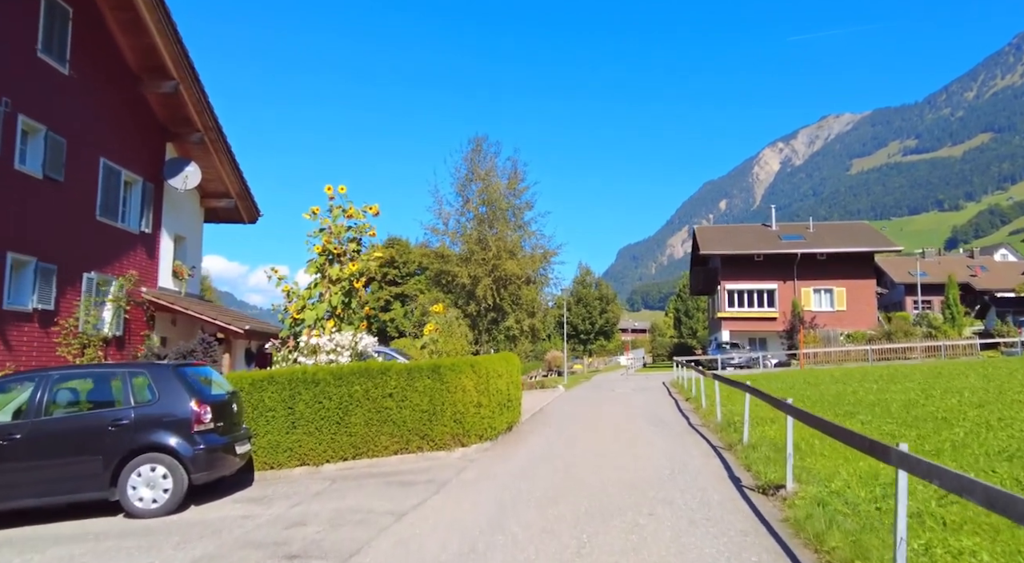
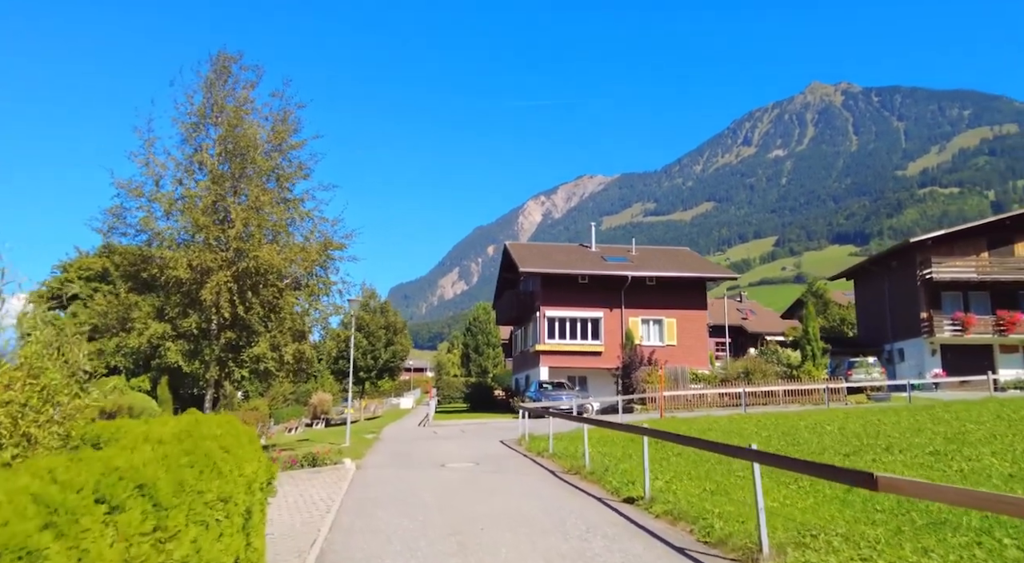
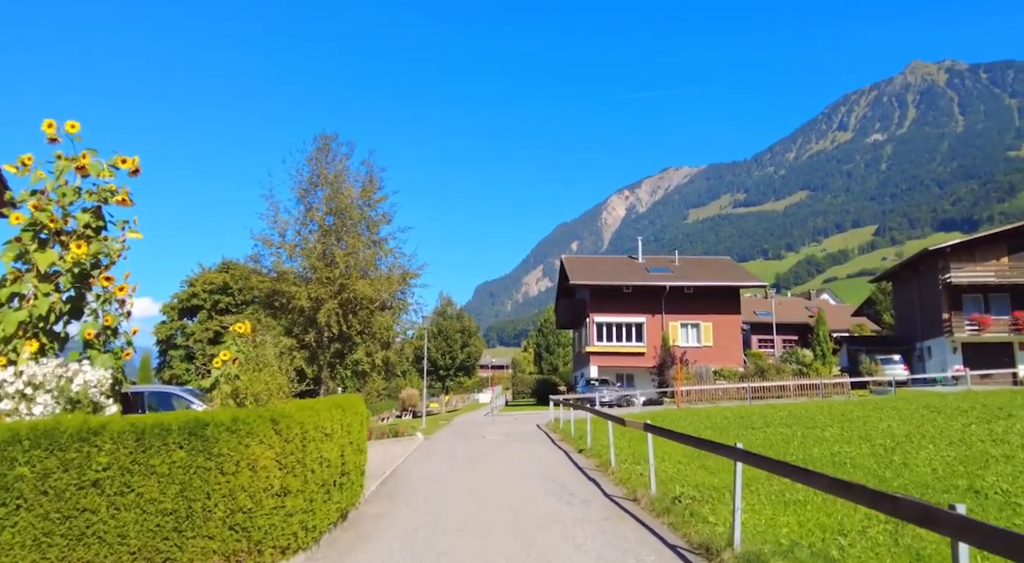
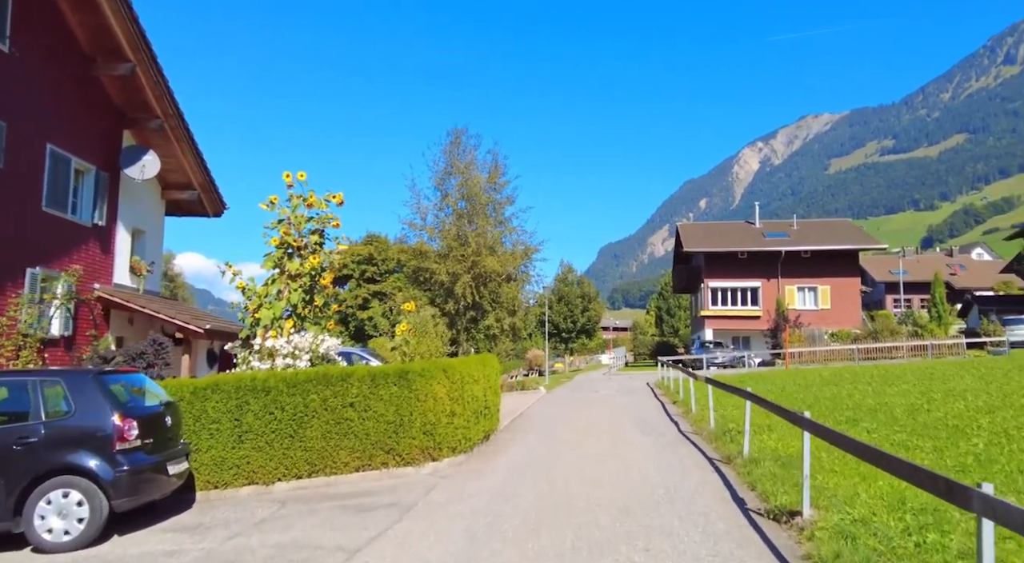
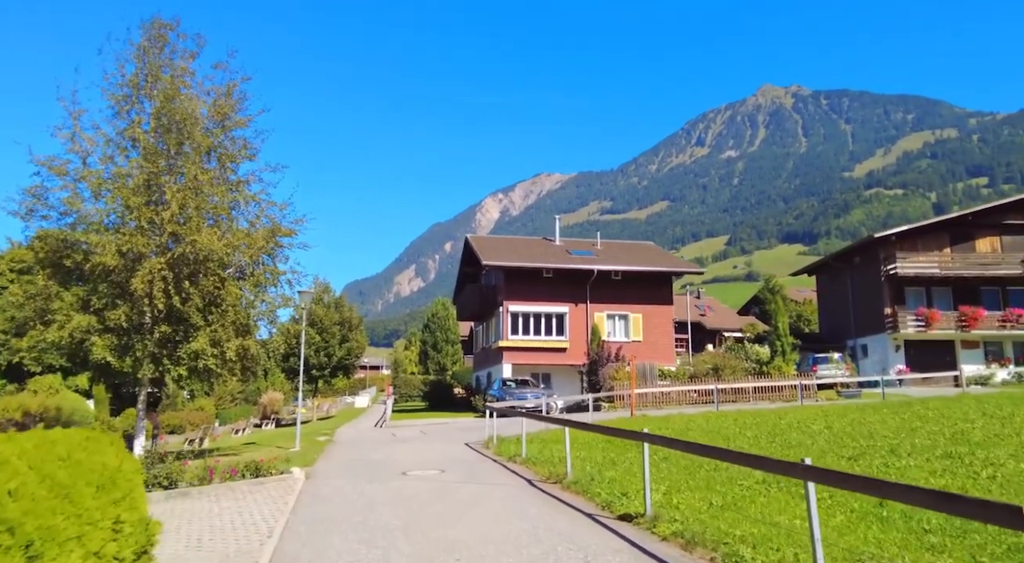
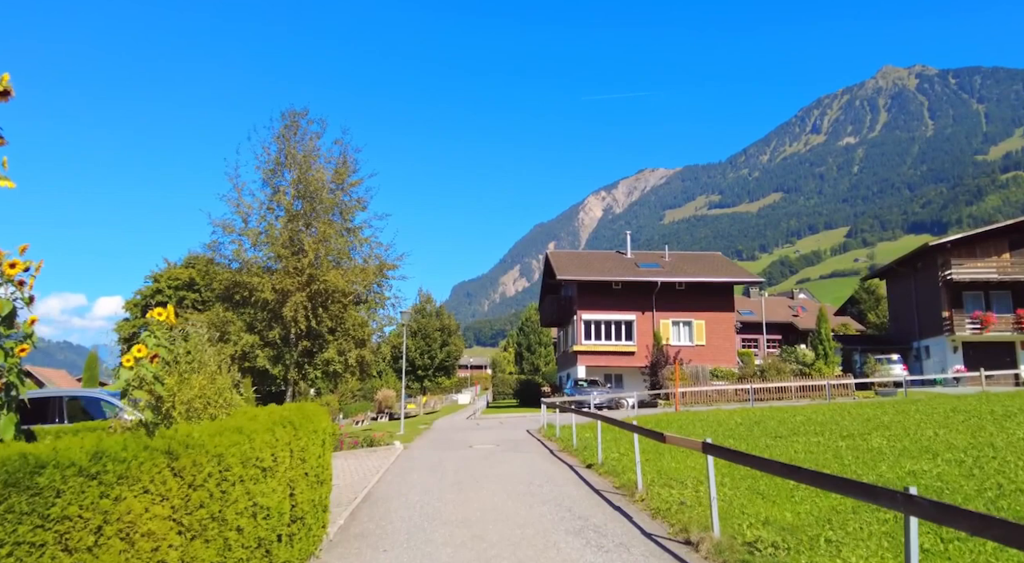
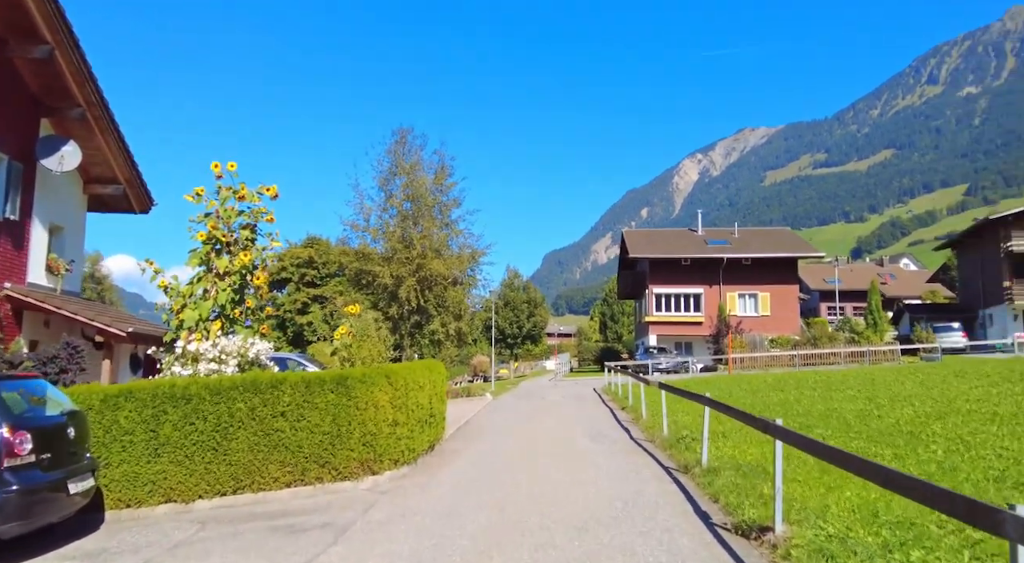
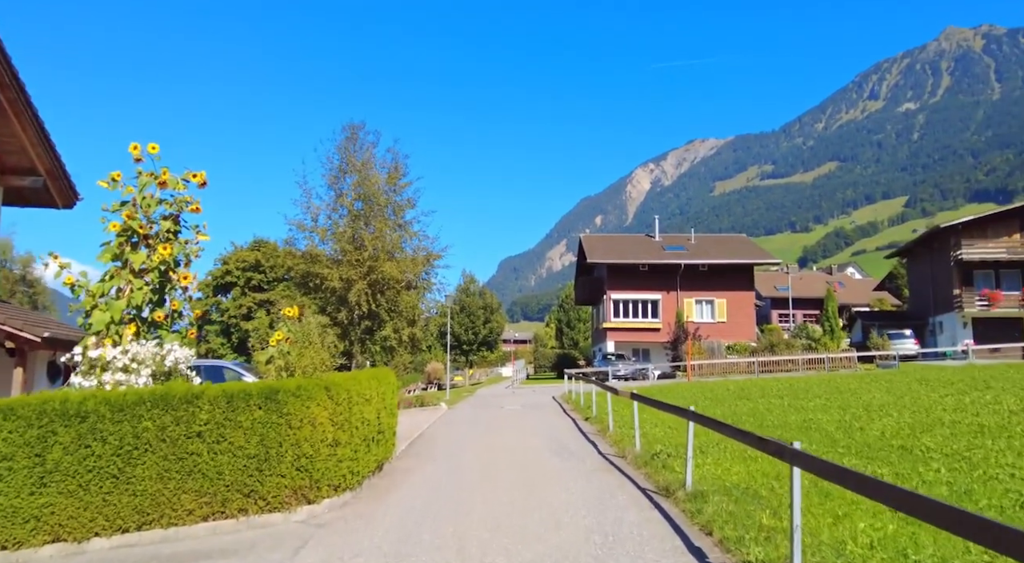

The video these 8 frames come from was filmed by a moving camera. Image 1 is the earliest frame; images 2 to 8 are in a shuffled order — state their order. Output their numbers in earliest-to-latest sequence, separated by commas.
4, 7, 8, 3, 6, 2, 5
